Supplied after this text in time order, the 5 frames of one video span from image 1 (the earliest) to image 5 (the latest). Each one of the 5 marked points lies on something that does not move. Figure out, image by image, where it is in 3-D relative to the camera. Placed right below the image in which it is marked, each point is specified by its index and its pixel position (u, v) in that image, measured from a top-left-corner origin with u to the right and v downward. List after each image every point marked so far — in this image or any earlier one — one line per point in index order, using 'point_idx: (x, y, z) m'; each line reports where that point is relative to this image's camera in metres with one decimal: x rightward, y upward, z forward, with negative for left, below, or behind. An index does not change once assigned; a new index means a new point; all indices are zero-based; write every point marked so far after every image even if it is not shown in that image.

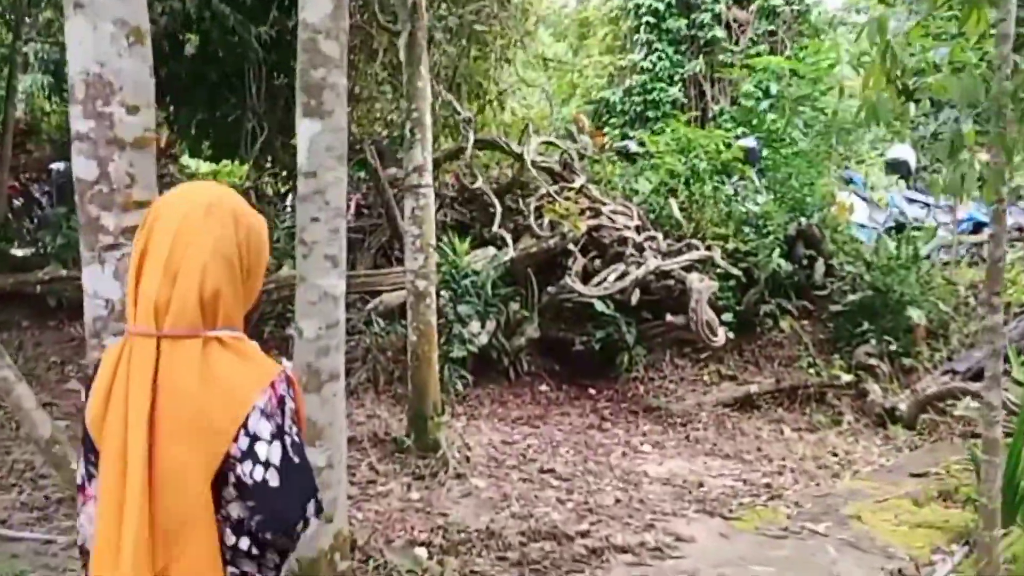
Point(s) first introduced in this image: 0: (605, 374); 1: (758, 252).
0: (+0.5, -0.4, +6.2) m
1: (+1.3, +0.2, +6.4) m
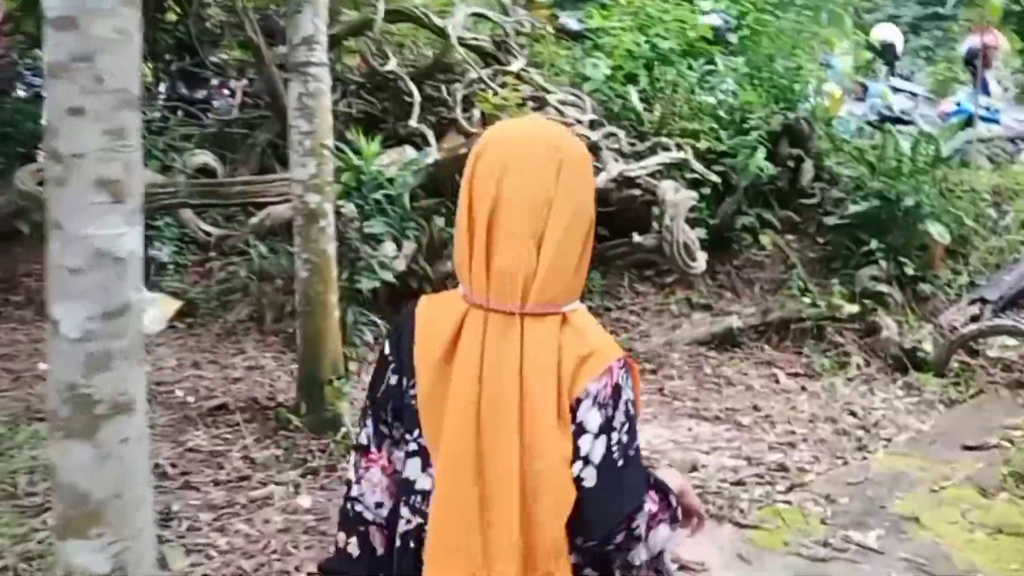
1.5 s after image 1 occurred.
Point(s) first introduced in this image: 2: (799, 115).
0: (+0.1, -0.1, +5.0) m
1: (+0.9, +0.6, +5.2) m
2: (+1.2, +0.7, +5.3) m
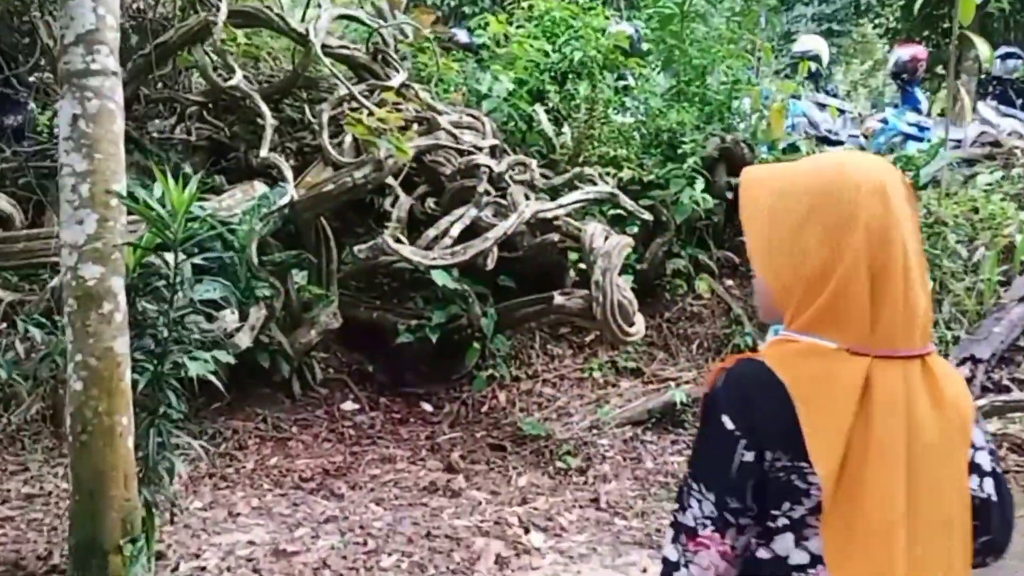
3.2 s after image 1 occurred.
0: (-0.2, -0.3, +4.0) m
1: (+0.5, +0.4, +4.3) m
2: (+0.8, +0.5, +4.4) m
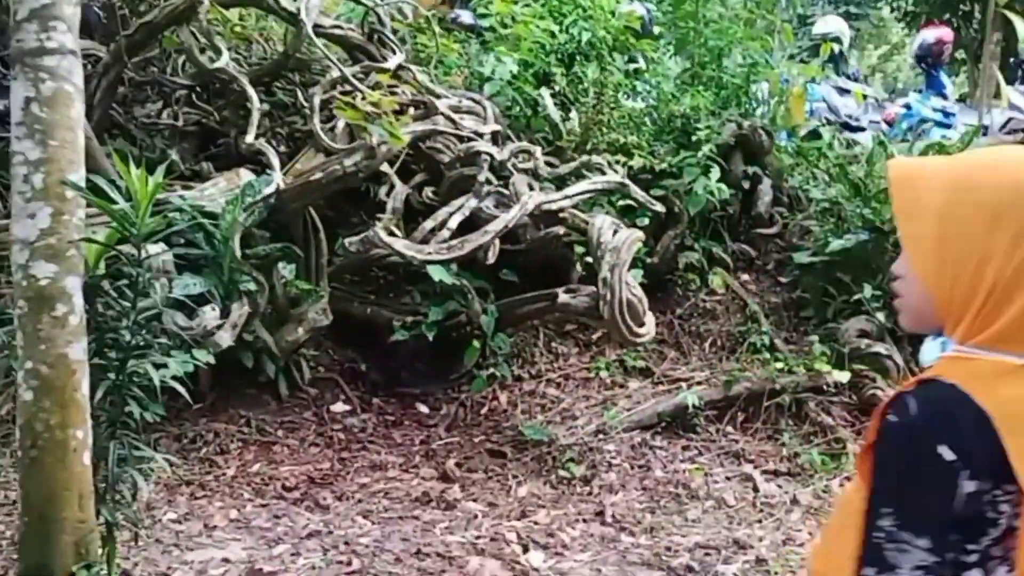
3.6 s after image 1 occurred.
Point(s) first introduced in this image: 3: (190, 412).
0: (-0.2, -0.3, +3.8) m
1: (+0.6, +0.4, +4.0) m
2: (+0.8, +0.5, +4.2) m
3: (-0.9, -0.3, +3.5) m
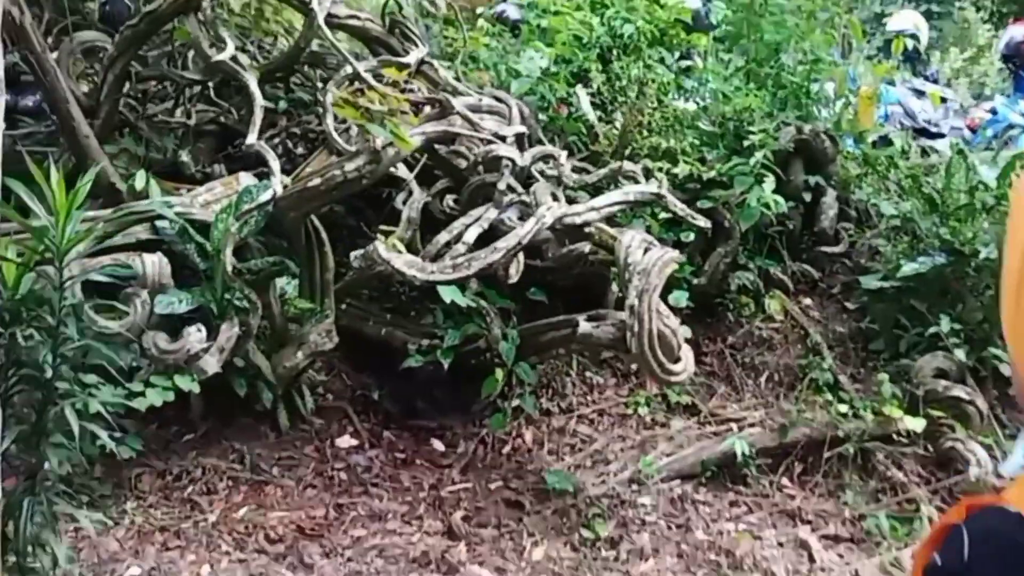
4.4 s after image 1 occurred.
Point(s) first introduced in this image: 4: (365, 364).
0: (-0.1, -0.3, +3.4) m
1: (+0.6, +0.3, +3.6) m
2: (+0.9, +0.5, +3.7) m
3: (-0.8, -0.4, +3.1) m
4: (-0.4, -0.2, +3.5) m
